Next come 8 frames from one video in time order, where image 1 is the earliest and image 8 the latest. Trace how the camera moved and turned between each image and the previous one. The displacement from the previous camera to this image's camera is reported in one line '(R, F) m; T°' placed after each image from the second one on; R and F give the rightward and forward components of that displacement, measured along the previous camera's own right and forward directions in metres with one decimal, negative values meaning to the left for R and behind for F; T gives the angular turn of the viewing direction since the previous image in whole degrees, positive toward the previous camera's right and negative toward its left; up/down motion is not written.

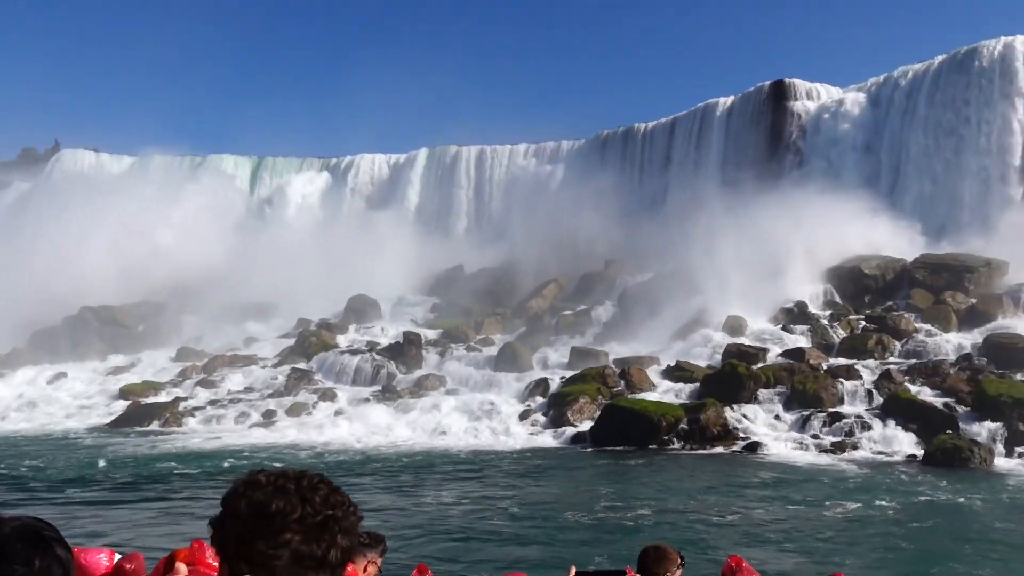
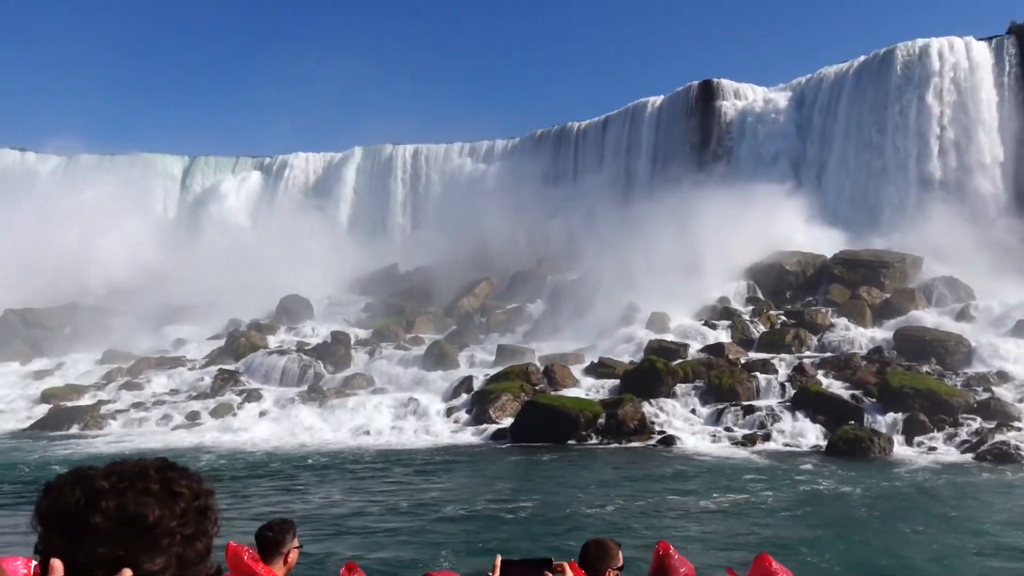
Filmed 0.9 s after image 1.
(+0.5, -0.2) m; +3°
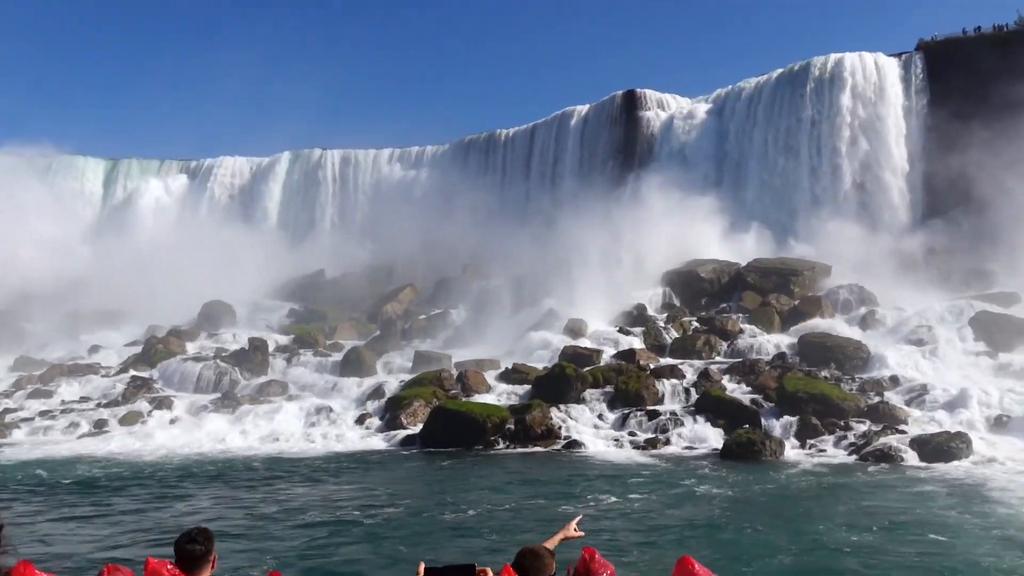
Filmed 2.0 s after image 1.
(+0.6, -0.3) m; +3°
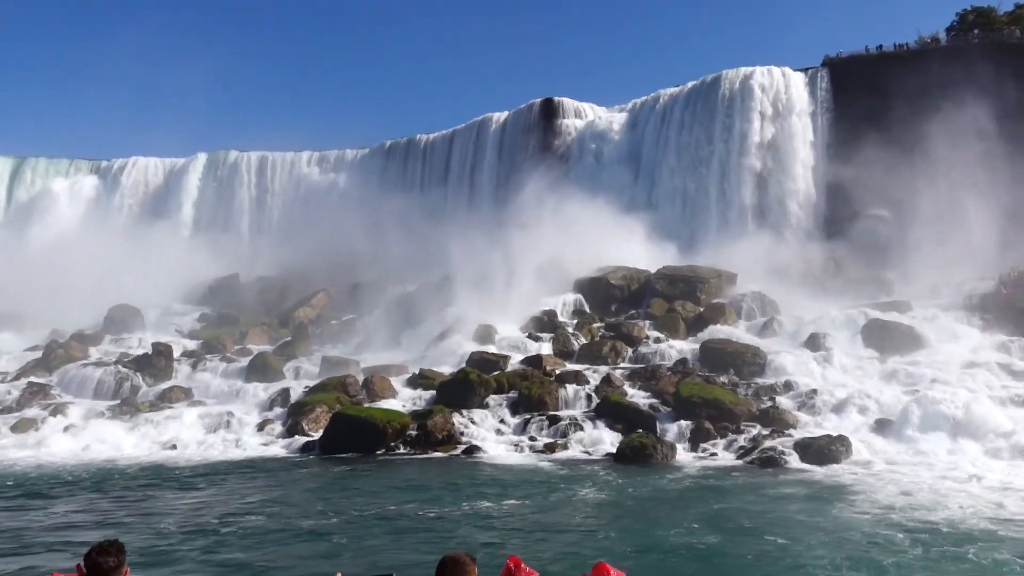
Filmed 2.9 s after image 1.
(+0.5, -0.2) m; +4°
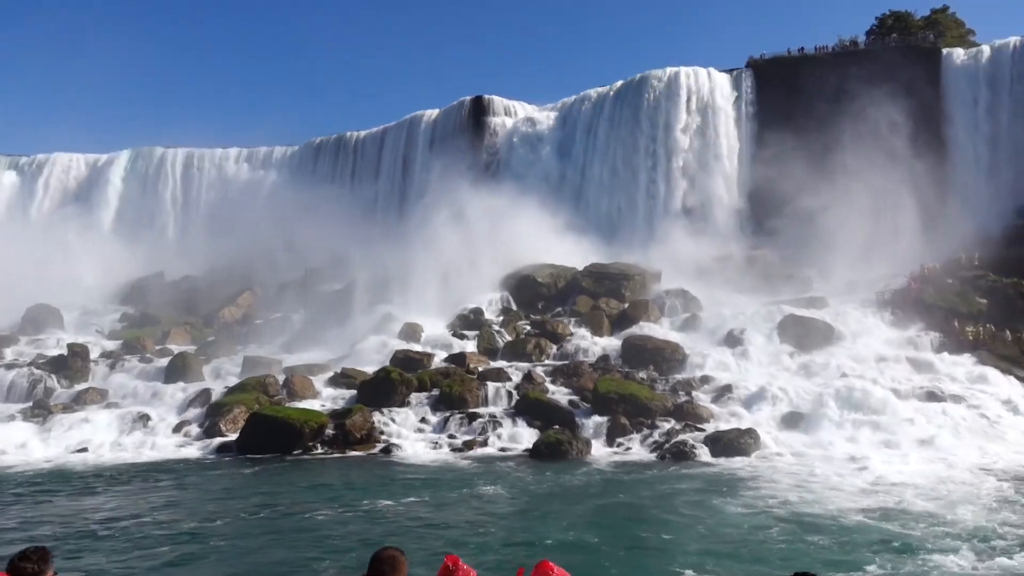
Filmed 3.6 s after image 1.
(+0.4, -0.1) m; +4°
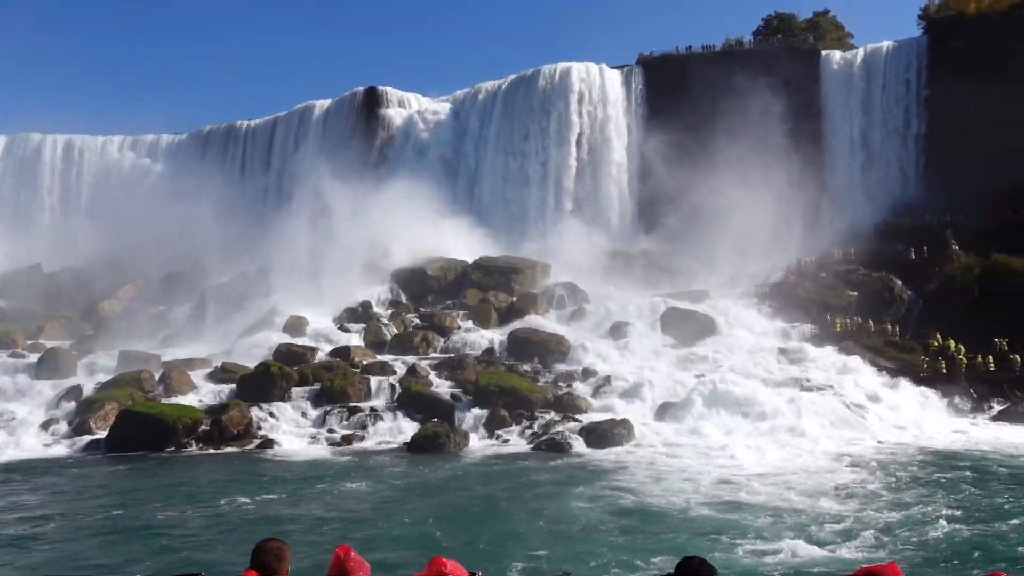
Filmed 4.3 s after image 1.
(+0.5, -0.1) m; +6°
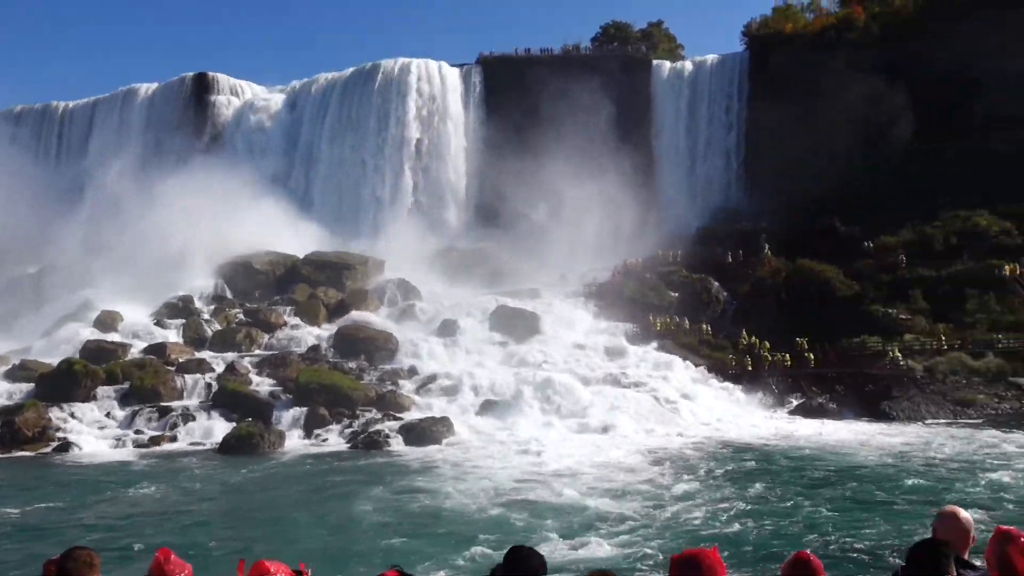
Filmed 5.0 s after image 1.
(+0.5, -0.1) m; +9°
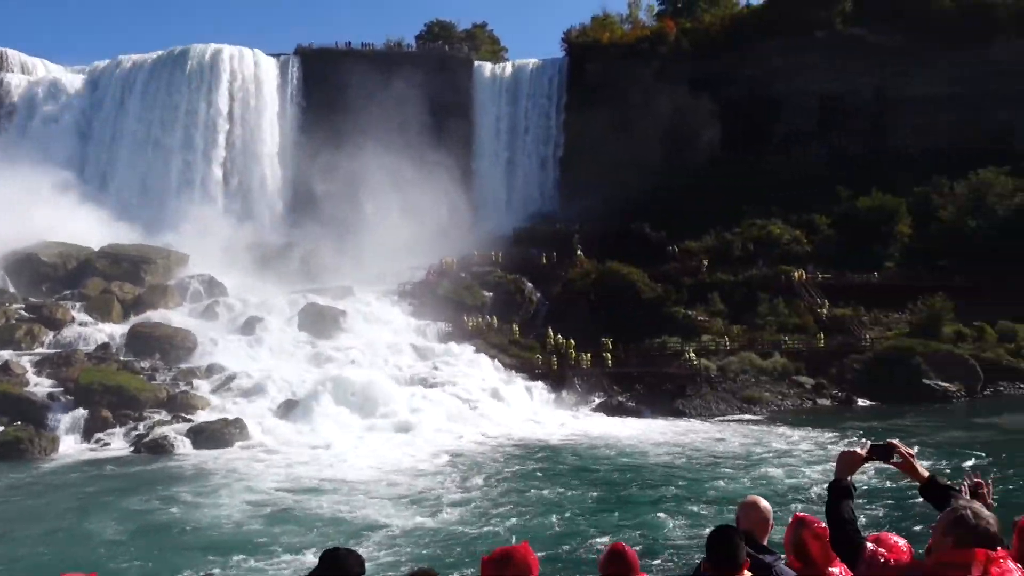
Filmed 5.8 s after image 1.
(+0.5, 0.0) m; +10°
